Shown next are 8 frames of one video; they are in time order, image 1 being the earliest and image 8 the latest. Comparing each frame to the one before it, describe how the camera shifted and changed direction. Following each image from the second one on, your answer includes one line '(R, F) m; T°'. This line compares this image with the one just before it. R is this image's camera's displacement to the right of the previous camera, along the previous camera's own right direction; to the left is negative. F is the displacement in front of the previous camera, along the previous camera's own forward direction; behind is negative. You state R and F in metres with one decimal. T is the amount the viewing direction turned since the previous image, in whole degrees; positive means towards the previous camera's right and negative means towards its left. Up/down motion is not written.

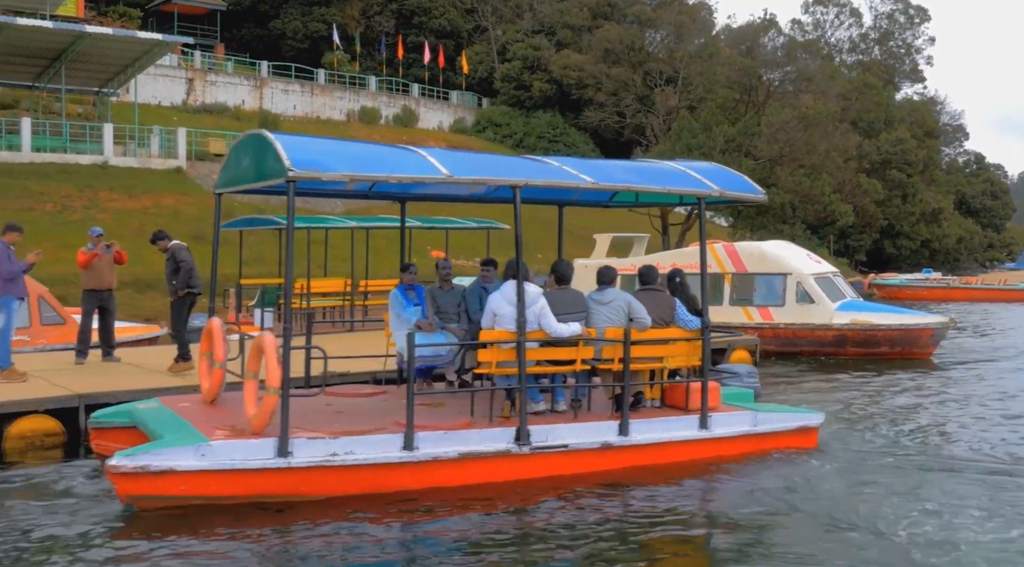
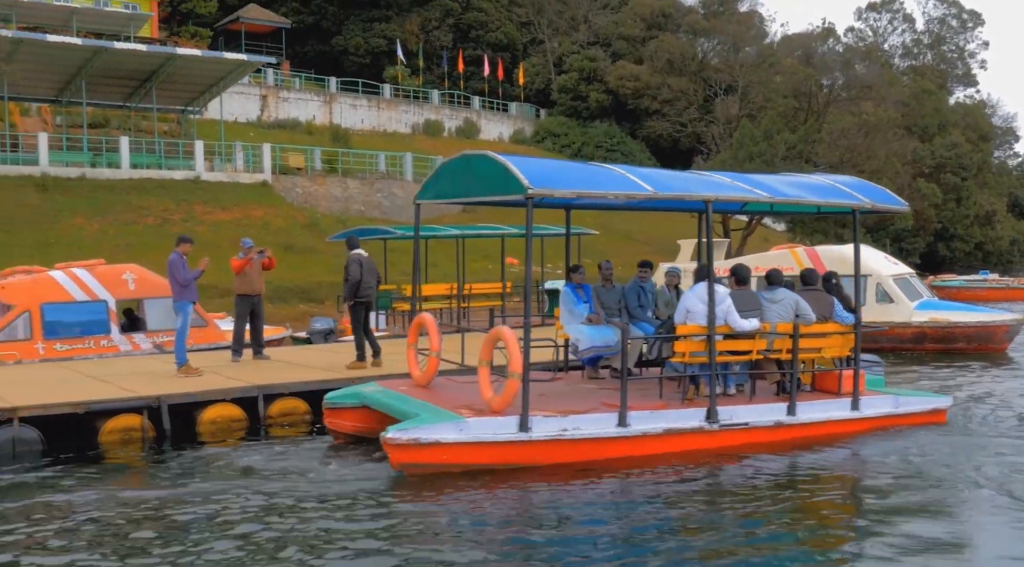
(-1.0, -1.5) m; -2°
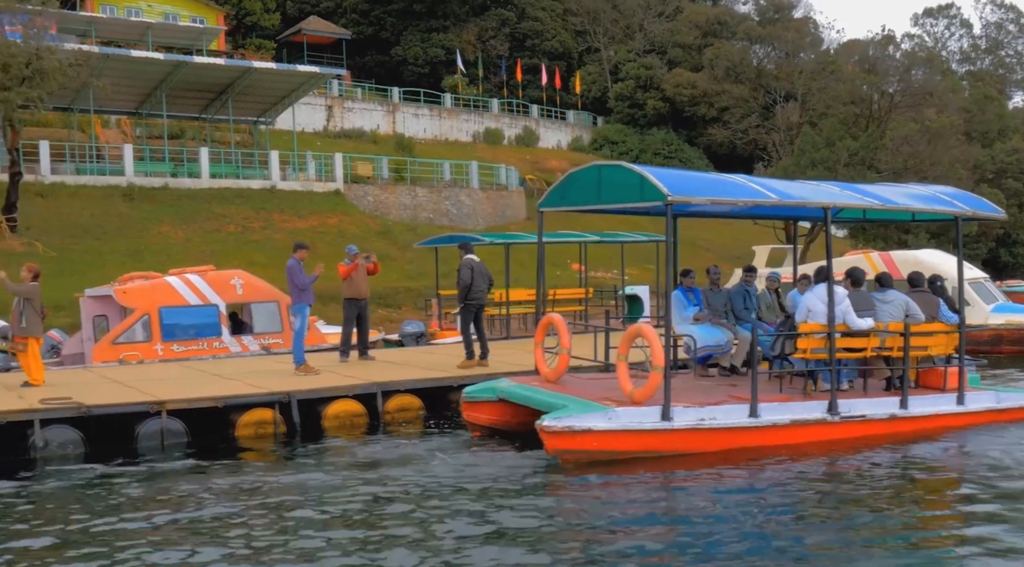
(-0.8, -0.9) m; -2°
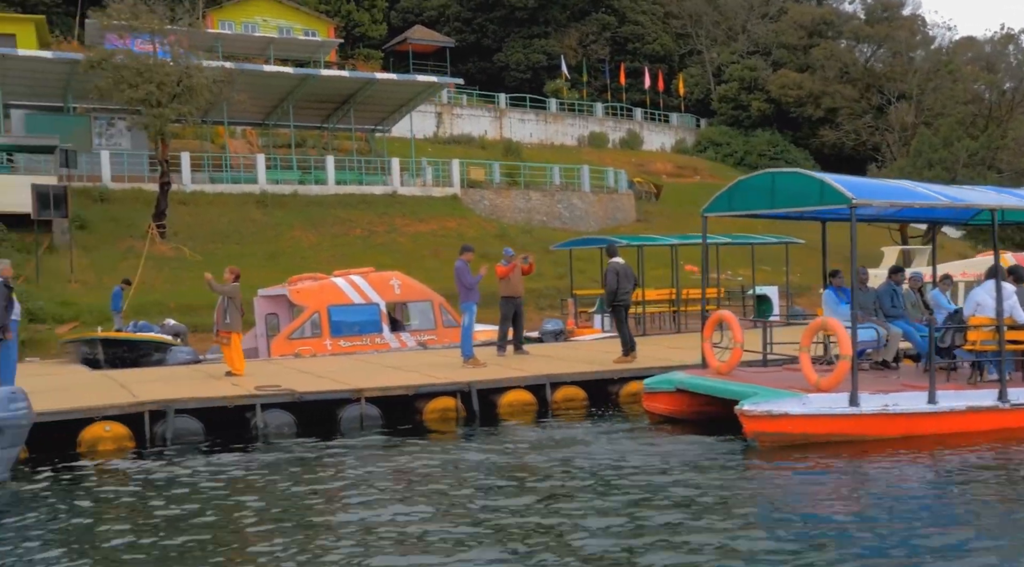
(-0.9, -1.0) m; -5°
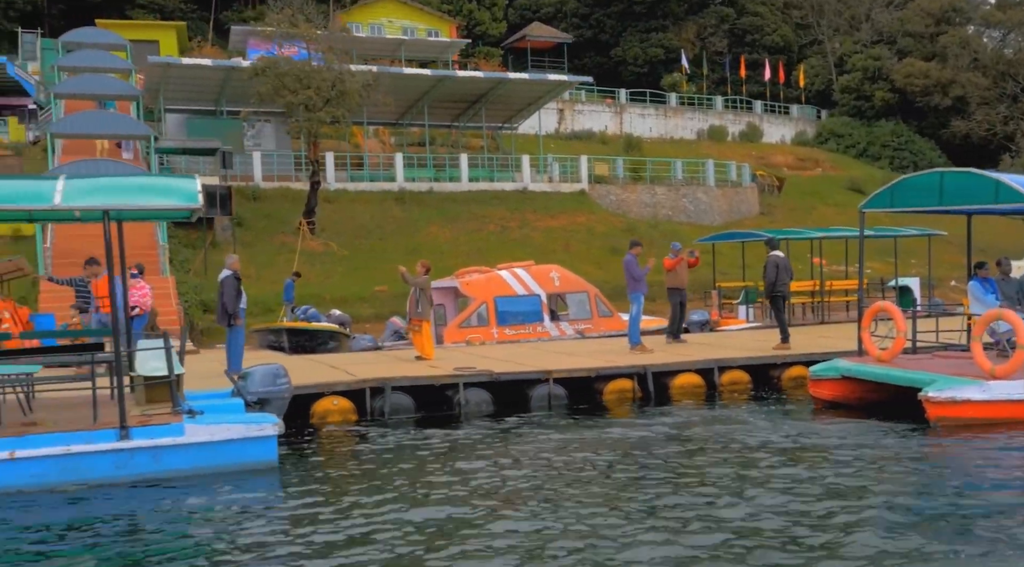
(-0.9, -1.1) m; -6°
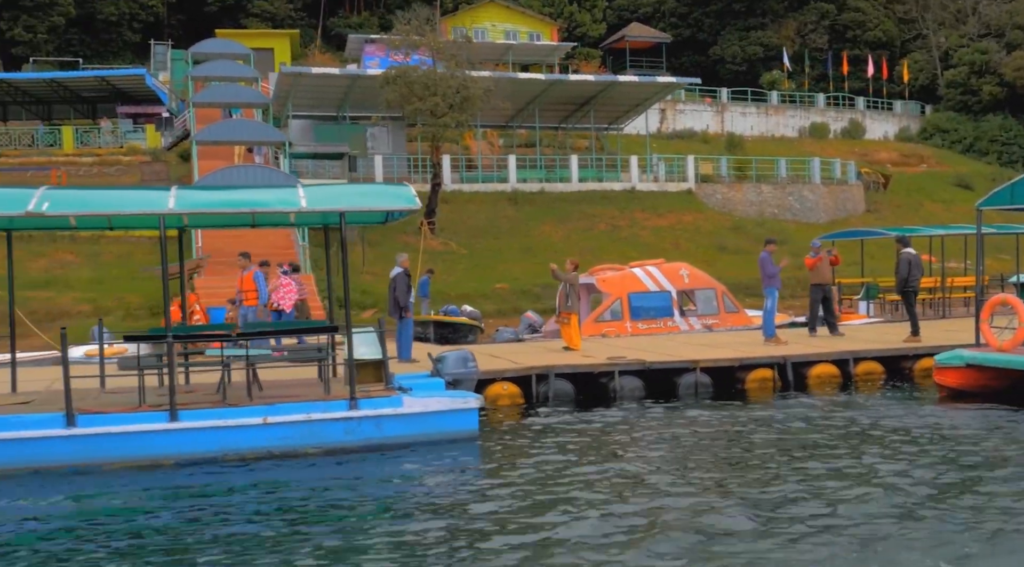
(-0.8, -1.3) m; -5°
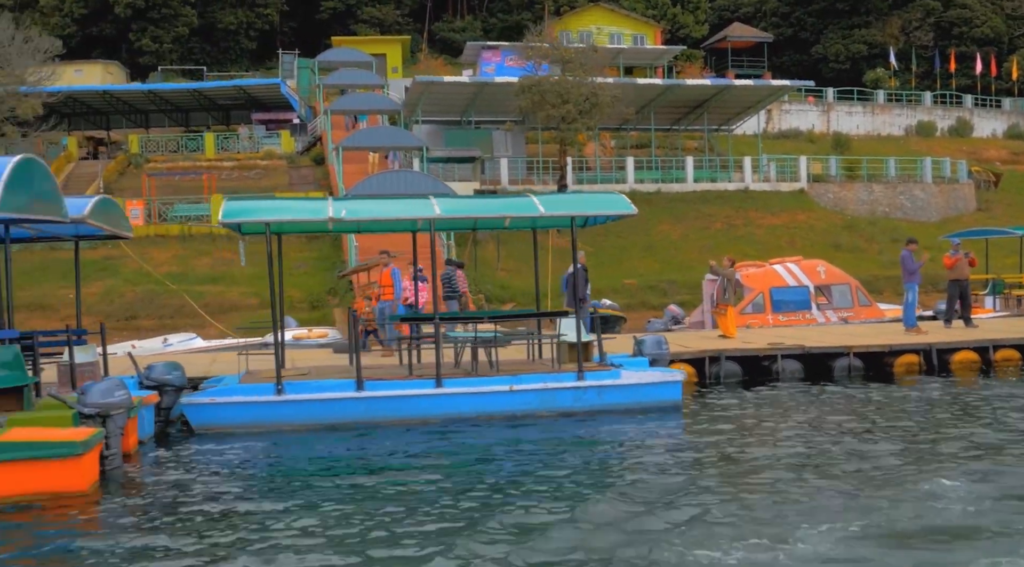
(-1.3, -1.9) m; -5°
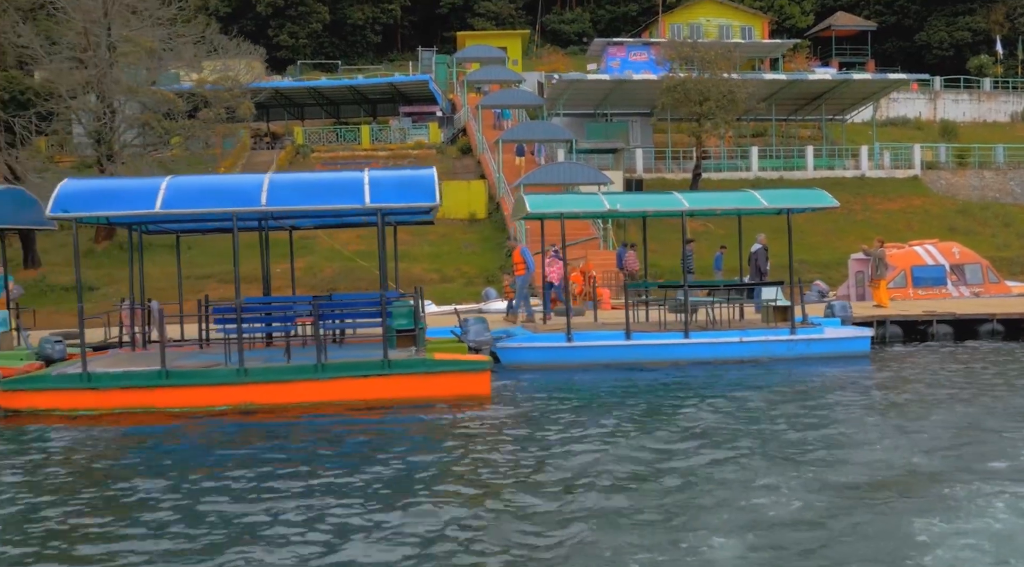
(-2.3, -4.2) m; -4°
